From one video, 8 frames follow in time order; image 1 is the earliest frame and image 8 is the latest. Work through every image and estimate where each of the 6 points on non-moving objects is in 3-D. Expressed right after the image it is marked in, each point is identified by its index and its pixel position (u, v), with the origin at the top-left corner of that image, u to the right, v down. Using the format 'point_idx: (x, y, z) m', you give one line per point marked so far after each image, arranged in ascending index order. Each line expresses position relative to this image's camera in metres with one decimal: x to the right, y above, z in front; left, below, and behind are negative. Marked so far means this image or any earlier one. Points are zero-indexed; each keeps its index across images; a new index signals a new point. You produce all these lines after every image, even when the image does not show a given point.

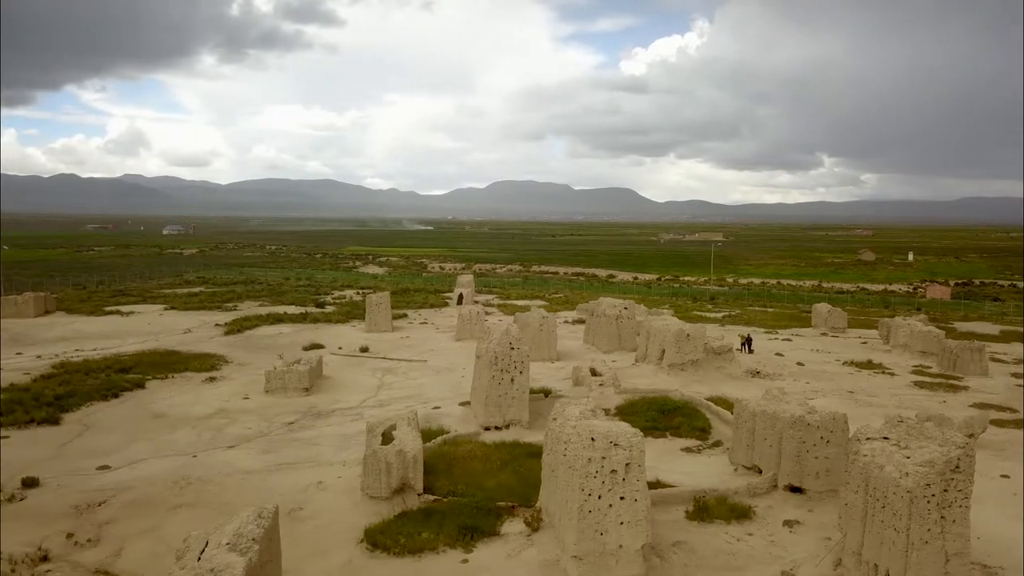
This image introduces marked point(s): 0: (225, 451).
0: (-5.4, -3.1, +15.4) m
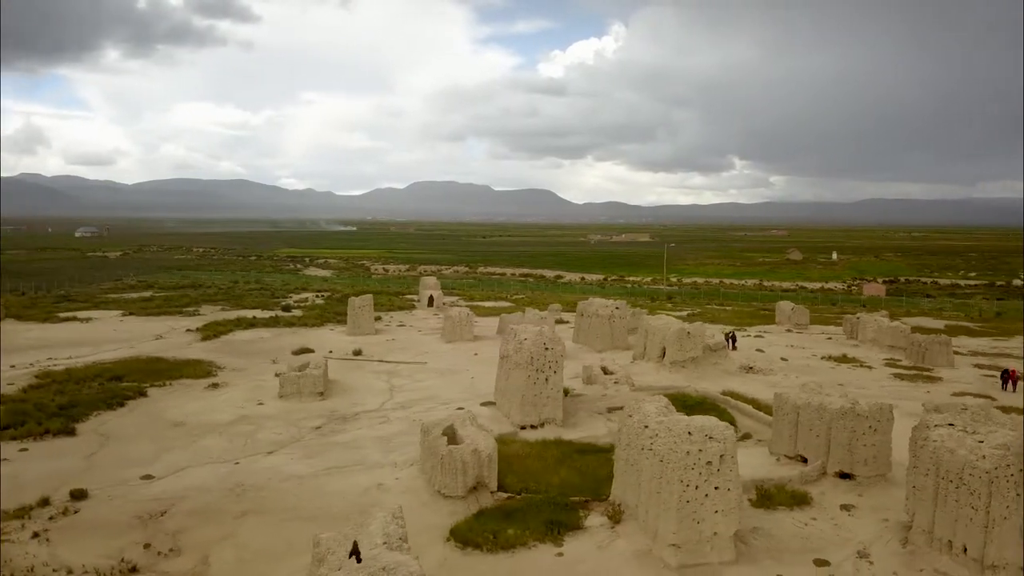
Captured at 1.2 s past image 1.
0: (-4.6, -3.2, +15.2) m
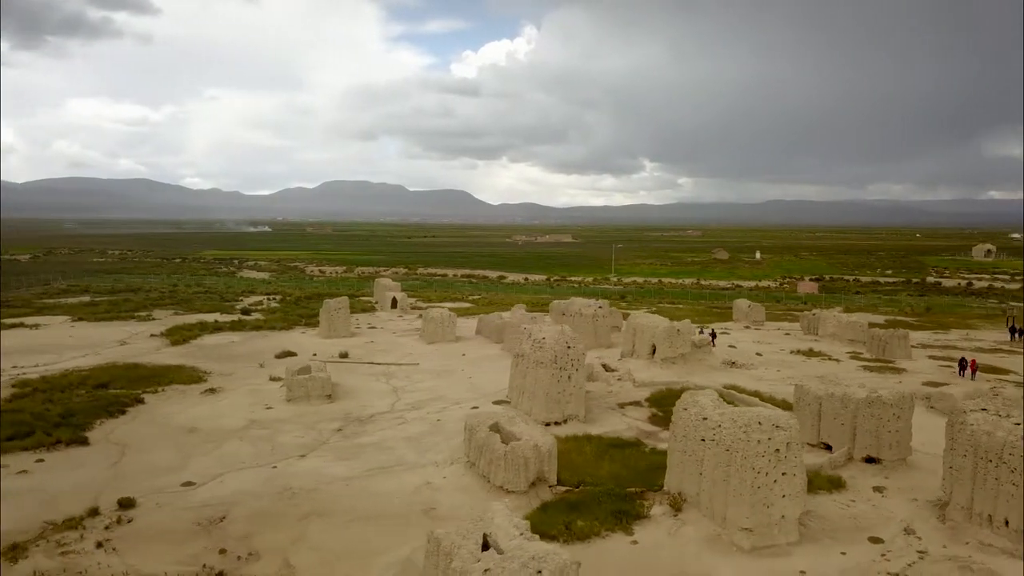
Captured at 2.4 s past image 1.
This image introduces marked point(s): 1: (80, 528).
0: (-4.0, -3.2, +15.2) m
1: (-6.4, -3.6, +12.0) m
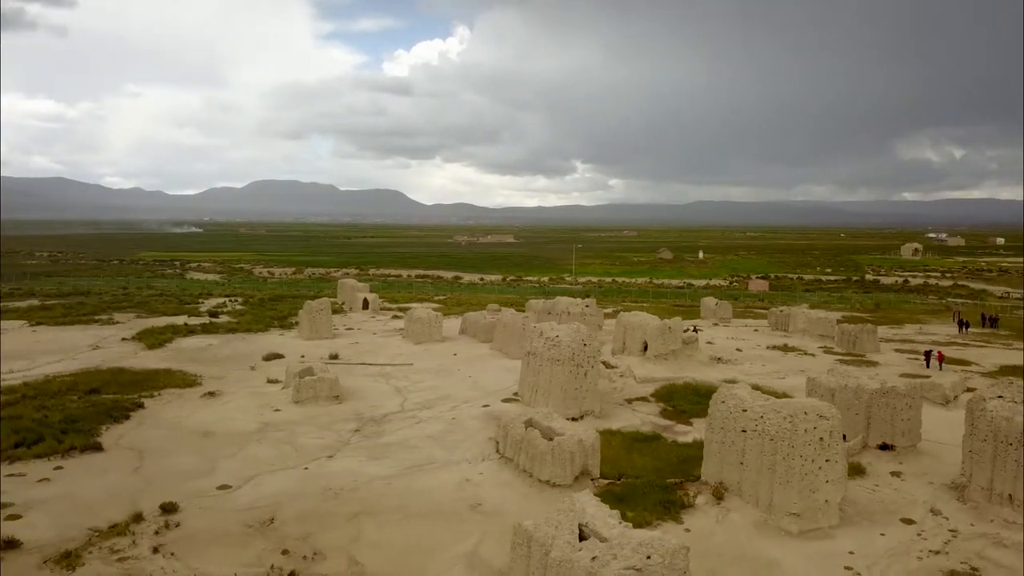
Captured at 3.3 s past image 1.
0: (-3.4, -3.3, +15.1) m
1: (-5.6, -3.6, +11.7) m
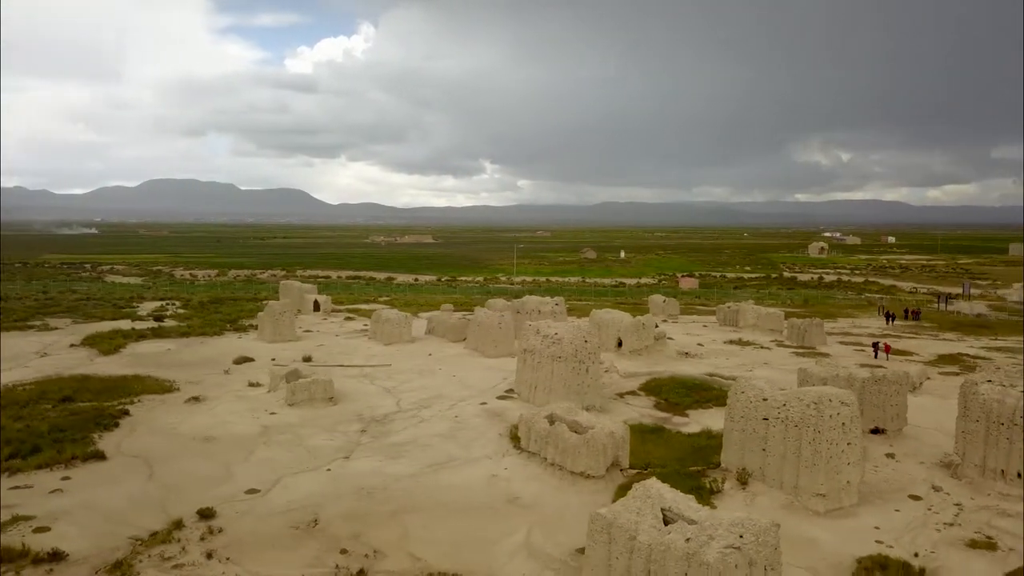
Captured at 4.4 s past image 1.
0: (-3.0, -3.3, +15.1) m
1: (-4.8, -3.6, +11.5) m
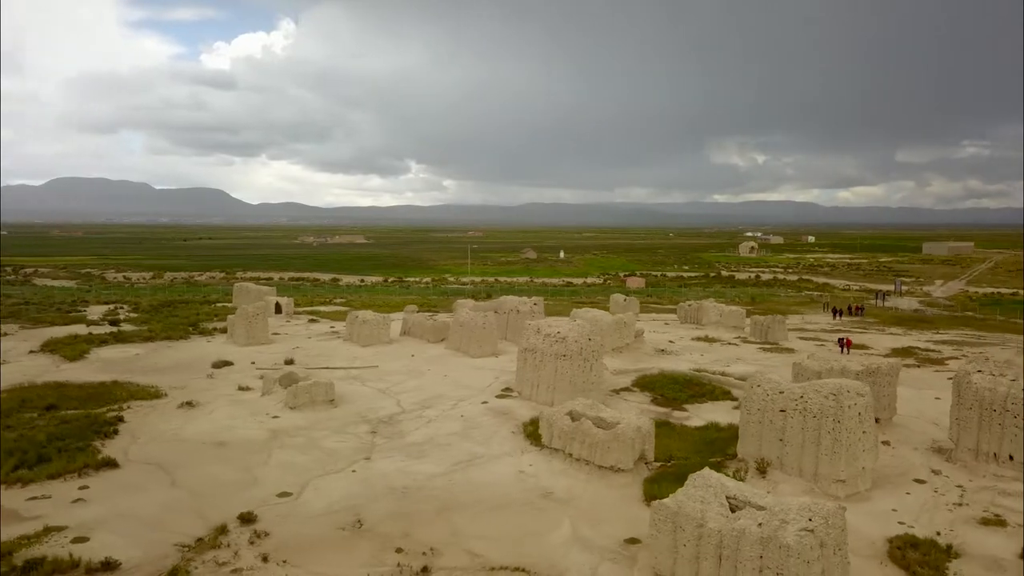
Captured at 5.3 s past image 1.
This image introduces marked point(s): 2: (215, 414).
0: (-2.6, -3.3, +15.1) m
1: (-4.1, -3.6, +11.4) m
2: (-6.9, -2.9, +18.7) m
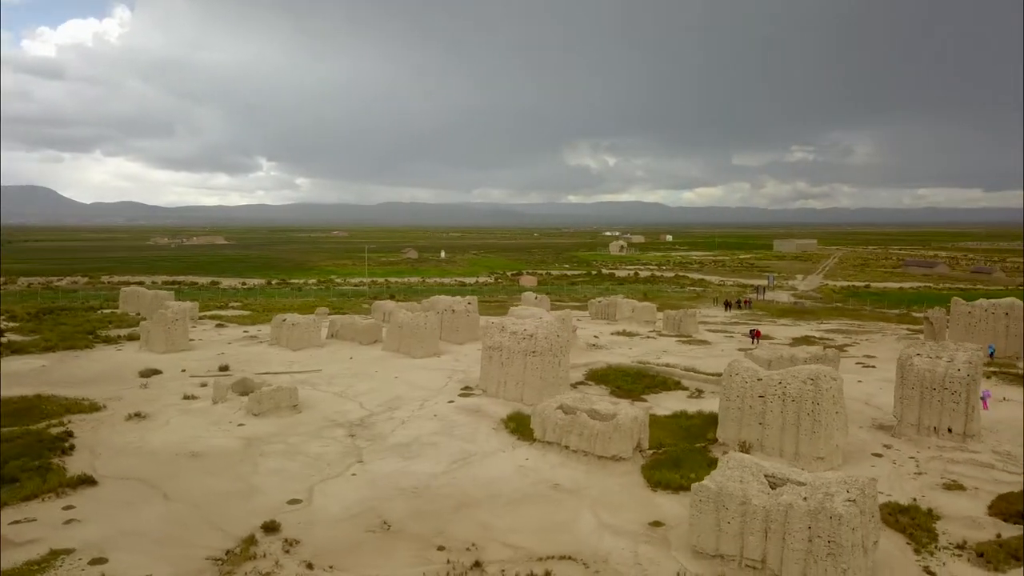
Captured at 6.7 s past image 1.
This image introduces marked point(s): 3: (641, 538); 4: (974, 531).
0: (-2.7, -3.3, +15.0) m
1: (-3.5, -3.7, +11.0) m
2: (-7.5, -3.0, +17.8) m
3: (+1.9, -3.7, +11.9) m
4: (+7.0, -3.6, +12.1) m
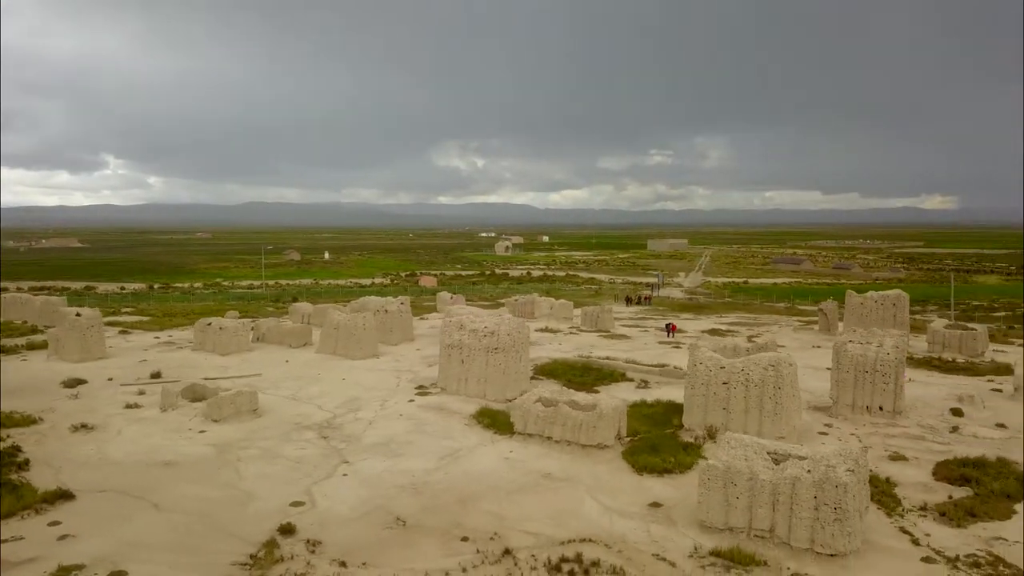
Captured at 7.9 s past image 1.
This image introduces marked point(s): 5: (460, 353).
0: (-2.9, -3.3, +14.9) m
1: (-3.1, -3.7, +10.9) m
2: (-8.2, -3.1, +17.0) m
3: (+2.1, -3.6, +12.6) m
4: (+7.1, -3.5, +13.6) m
5: (-1.3, -1.6, +19.7) m
